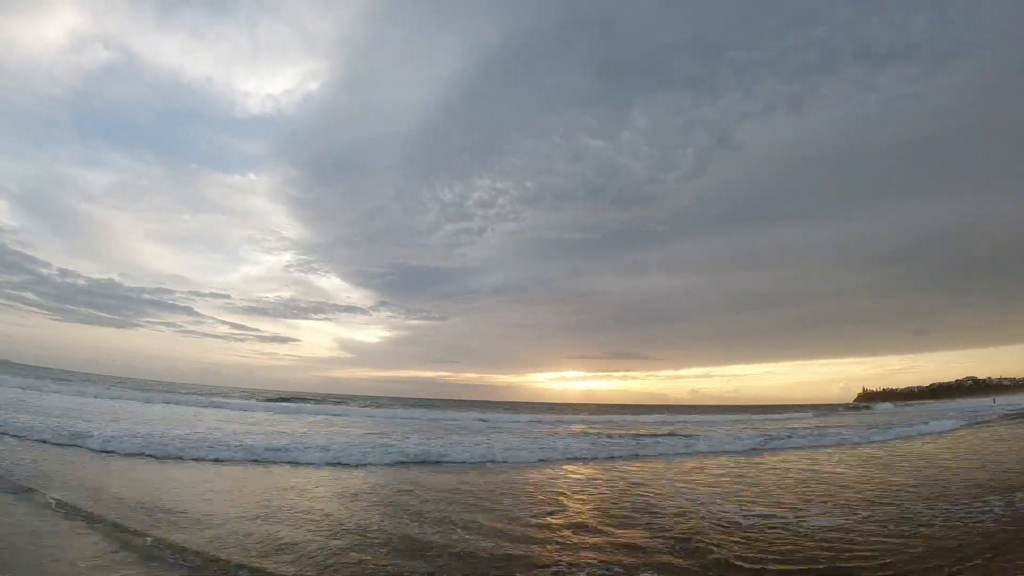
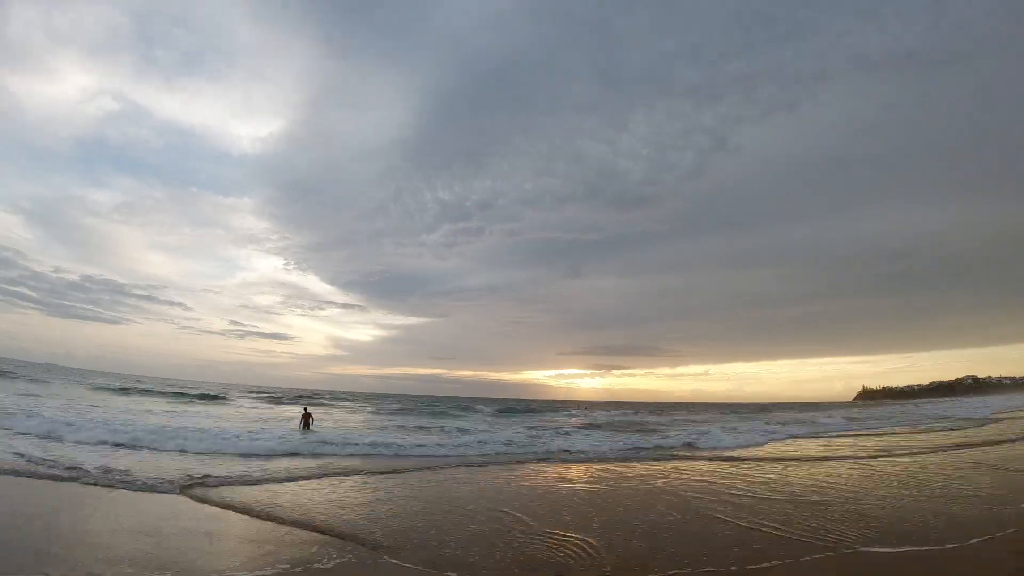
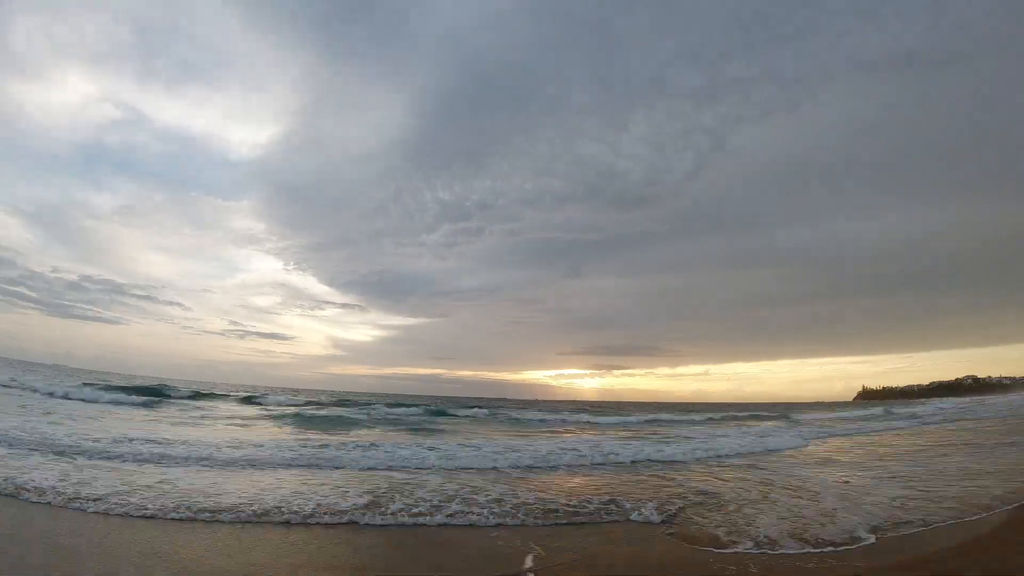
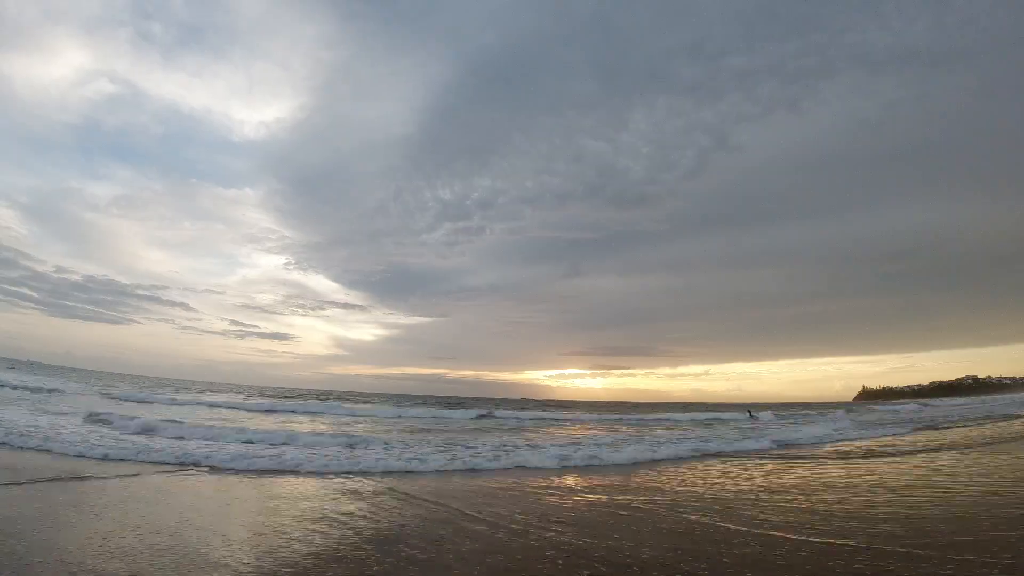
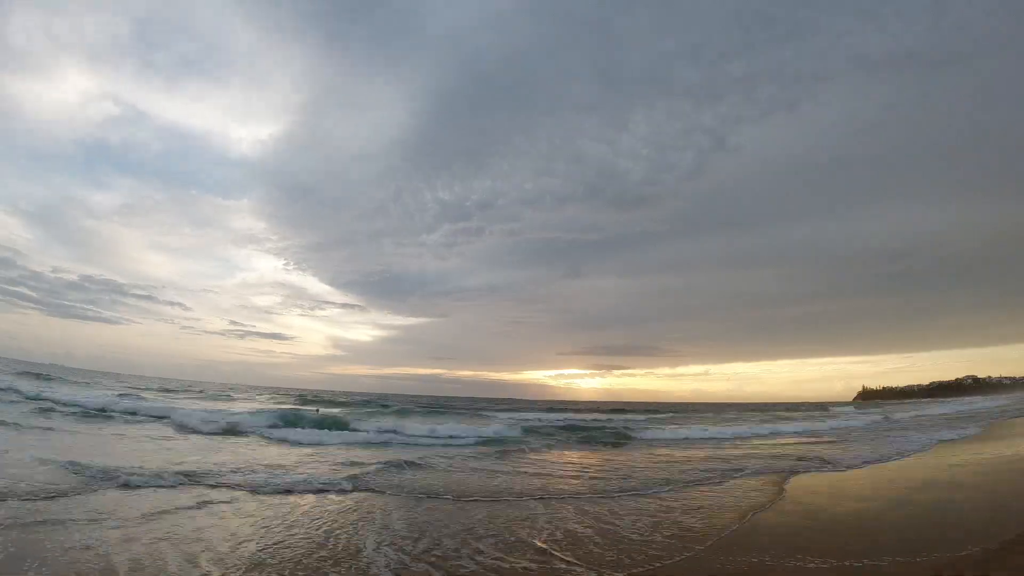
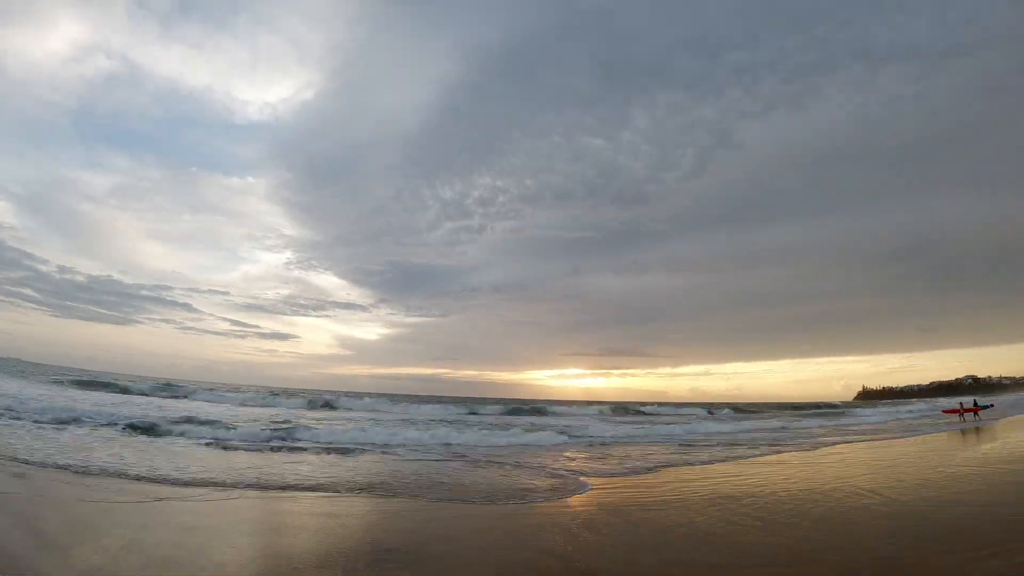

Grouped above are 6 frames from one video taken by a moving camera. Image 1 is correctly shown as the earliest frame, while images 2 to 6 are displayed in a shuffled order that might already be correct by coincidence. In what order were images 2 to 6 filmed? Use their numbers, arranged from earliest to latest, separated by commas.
6, 4, 2, 5, 3
